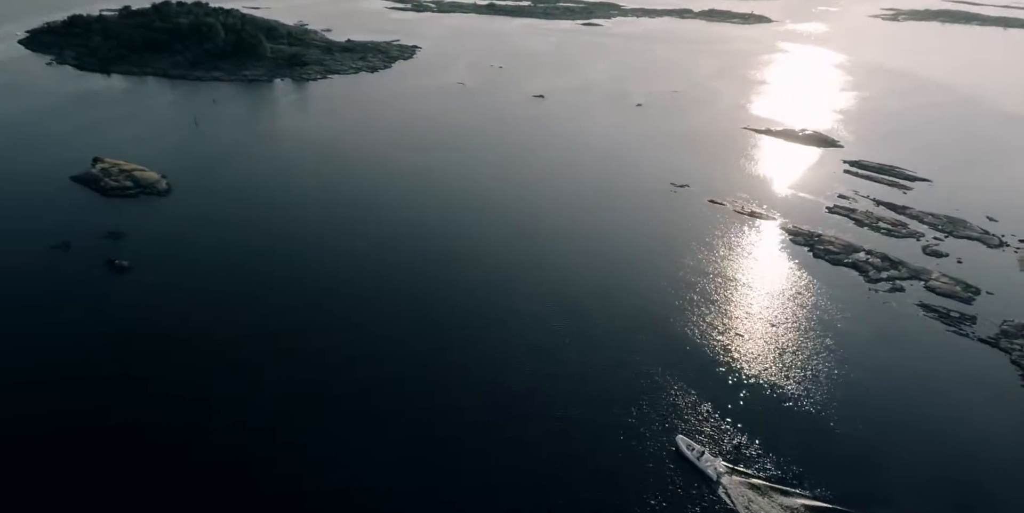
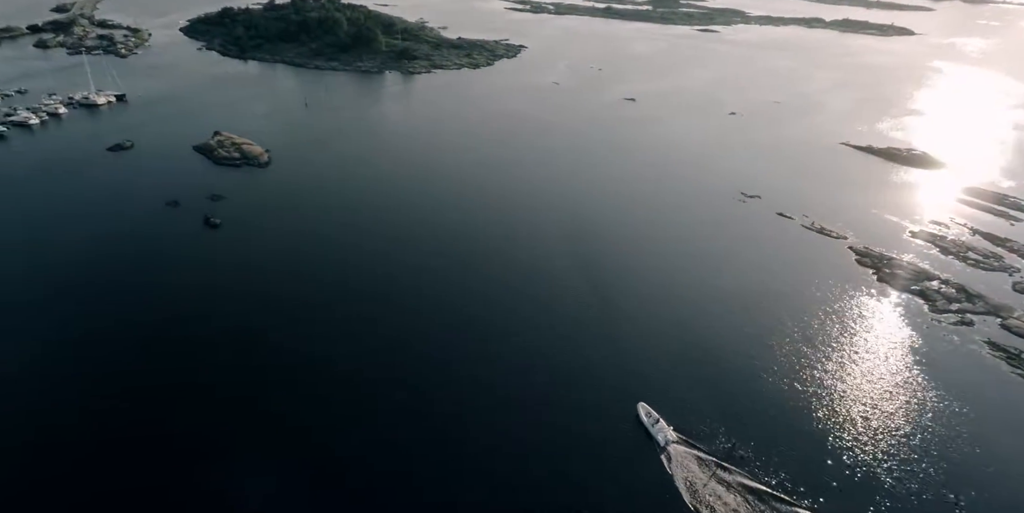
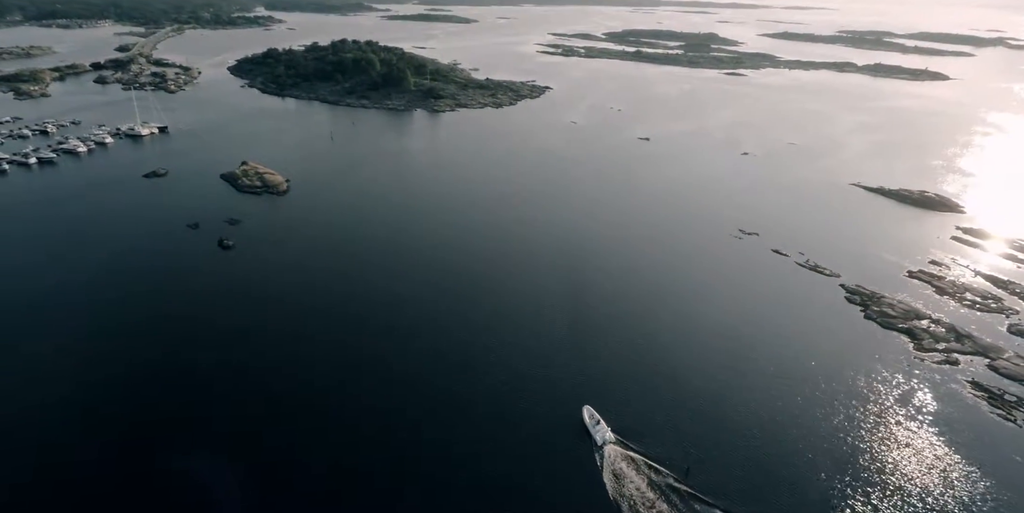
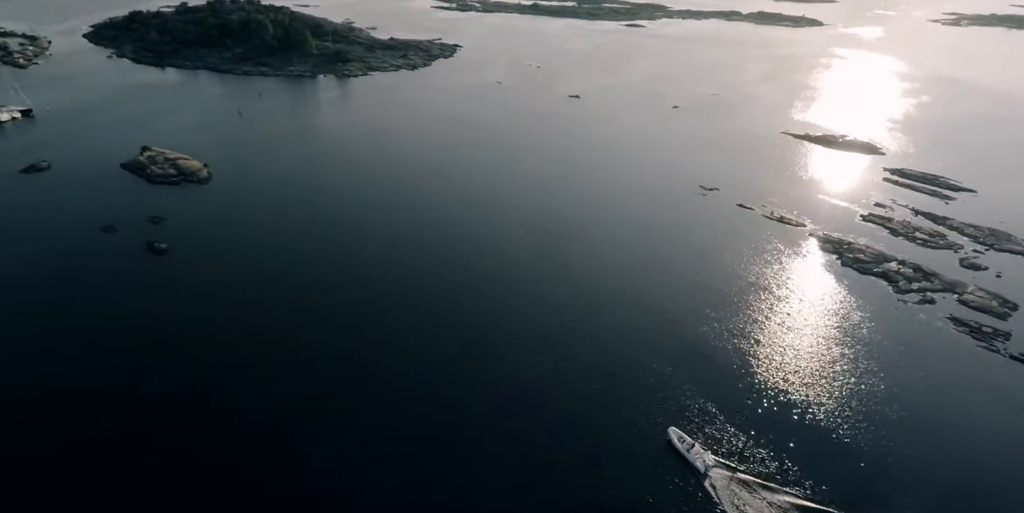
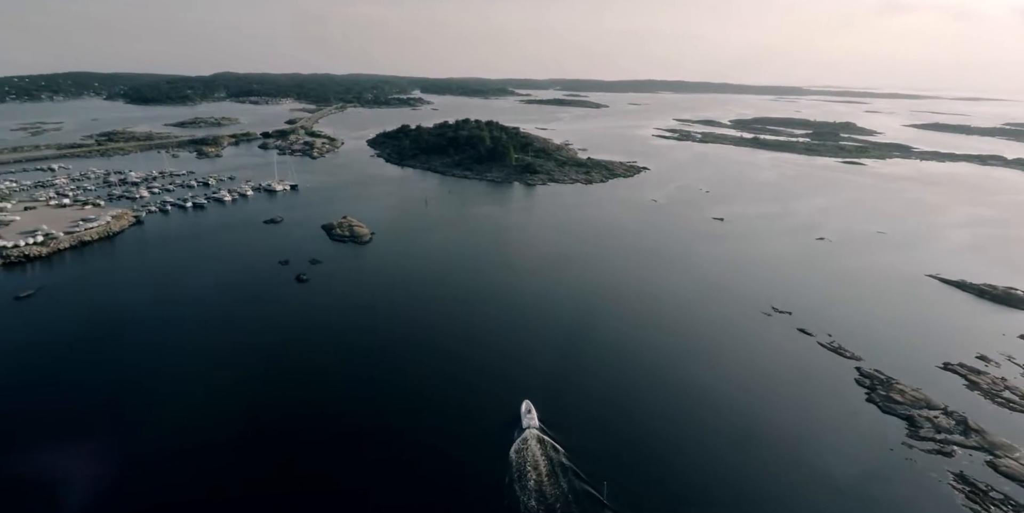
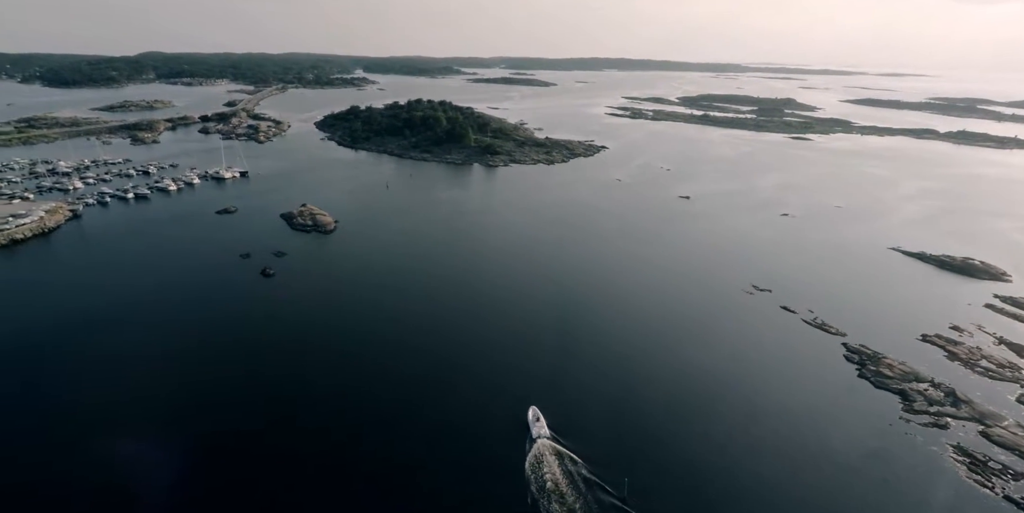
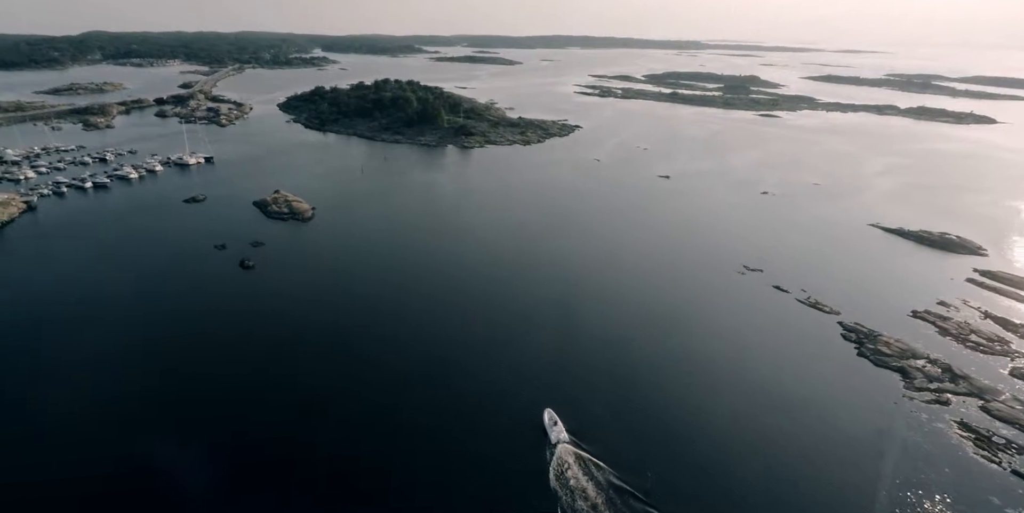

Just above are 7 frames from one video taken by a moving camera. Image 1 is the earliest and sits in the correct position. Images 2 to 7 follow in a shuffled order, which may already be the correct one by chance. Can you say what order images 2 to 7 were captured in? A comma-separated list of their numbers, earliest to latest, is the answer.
4, 2, 3, 7, 6, 5
